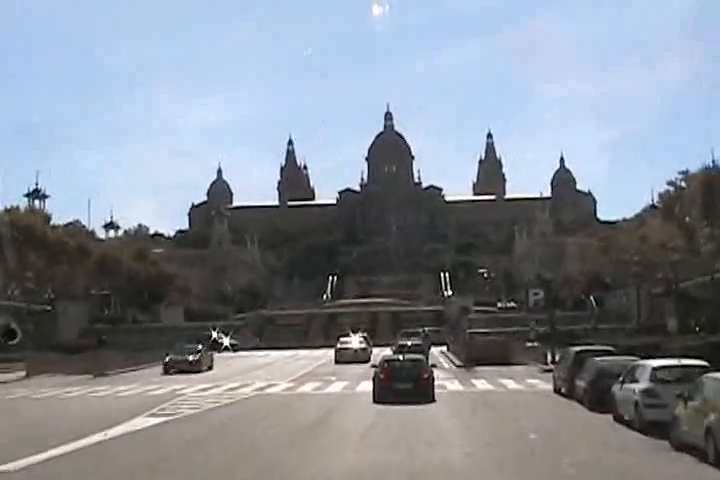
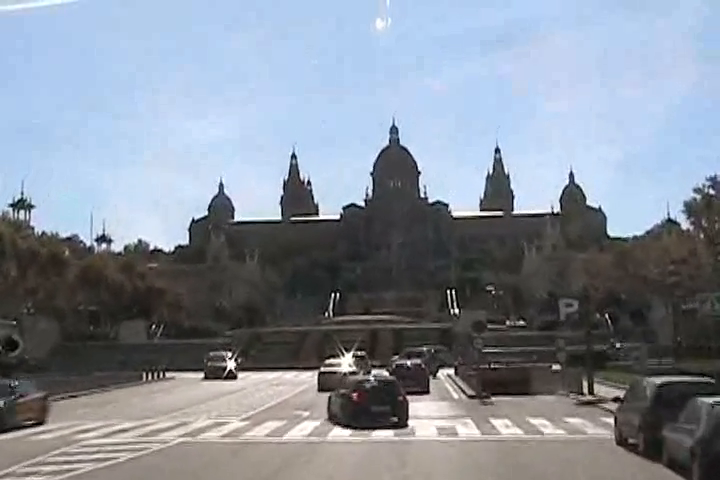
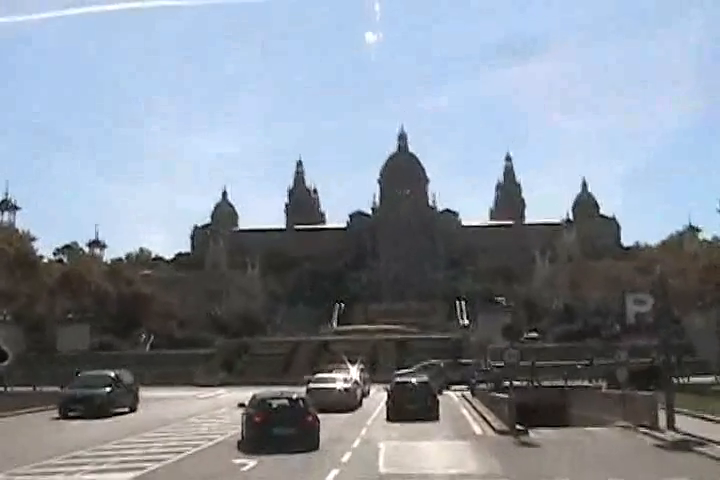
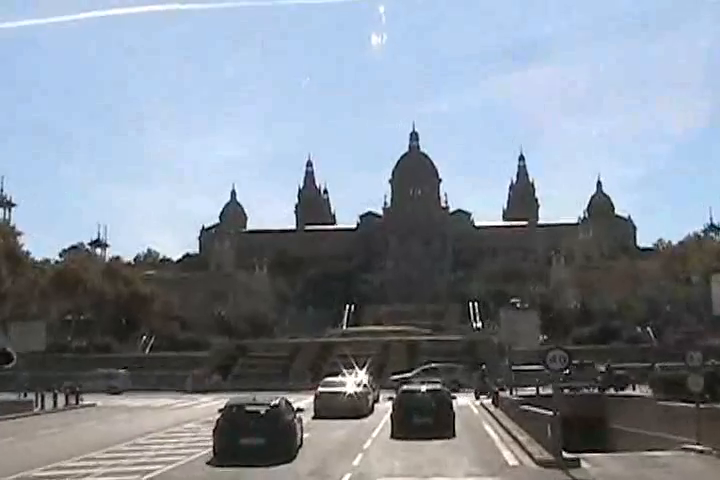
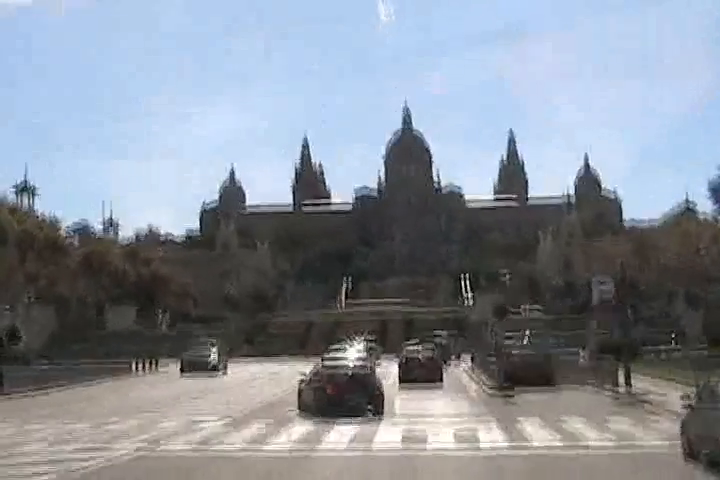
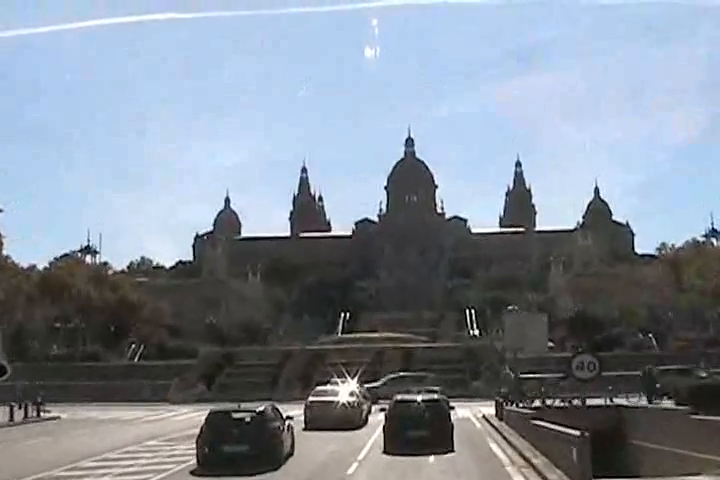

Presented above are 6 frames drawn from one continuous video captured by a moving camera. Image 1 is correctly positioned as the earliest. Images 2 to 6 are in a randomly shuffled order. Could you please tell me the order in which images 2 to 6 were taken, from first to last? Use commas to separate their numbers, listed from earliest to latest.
2, 5, 3, 4, 6
